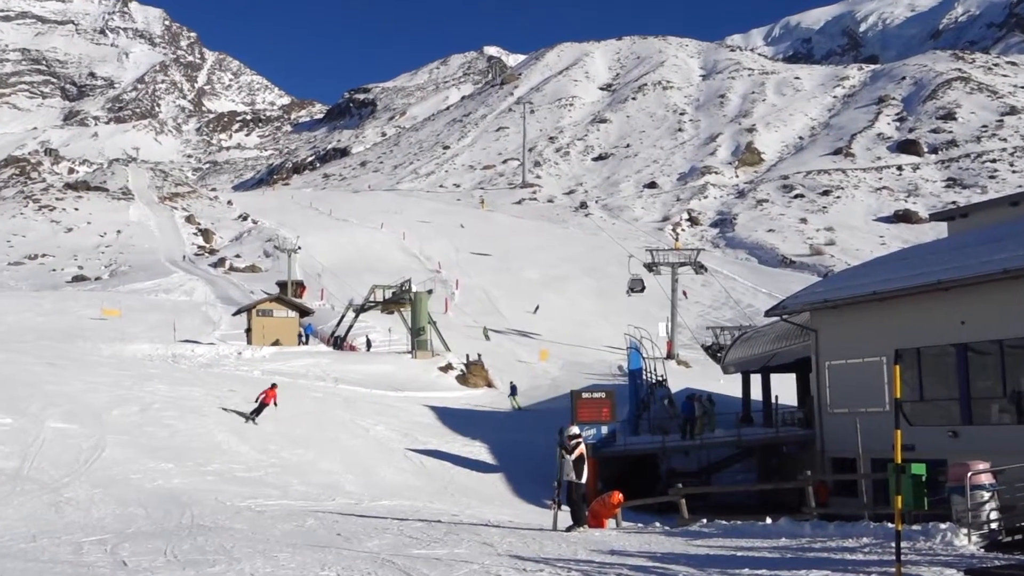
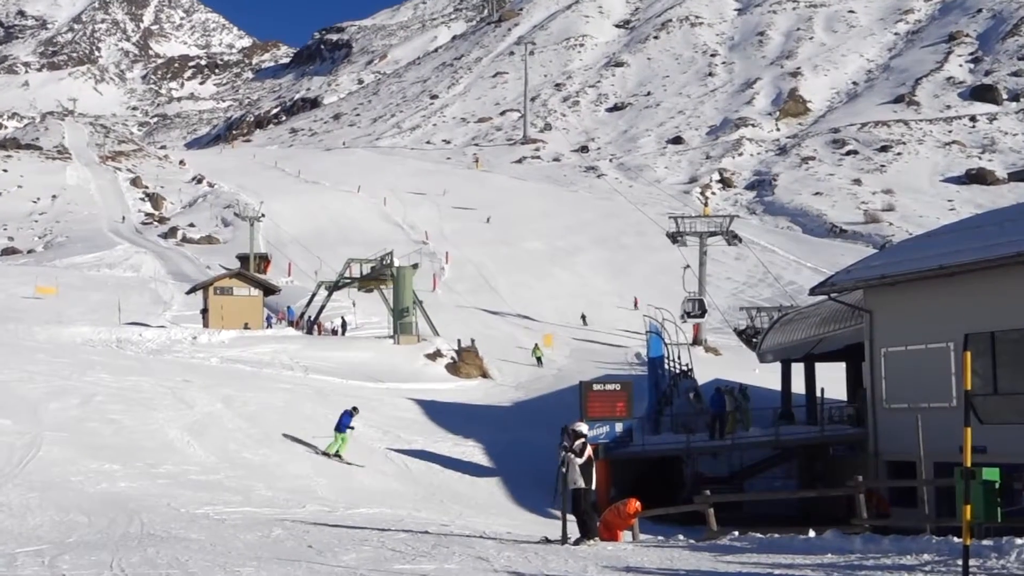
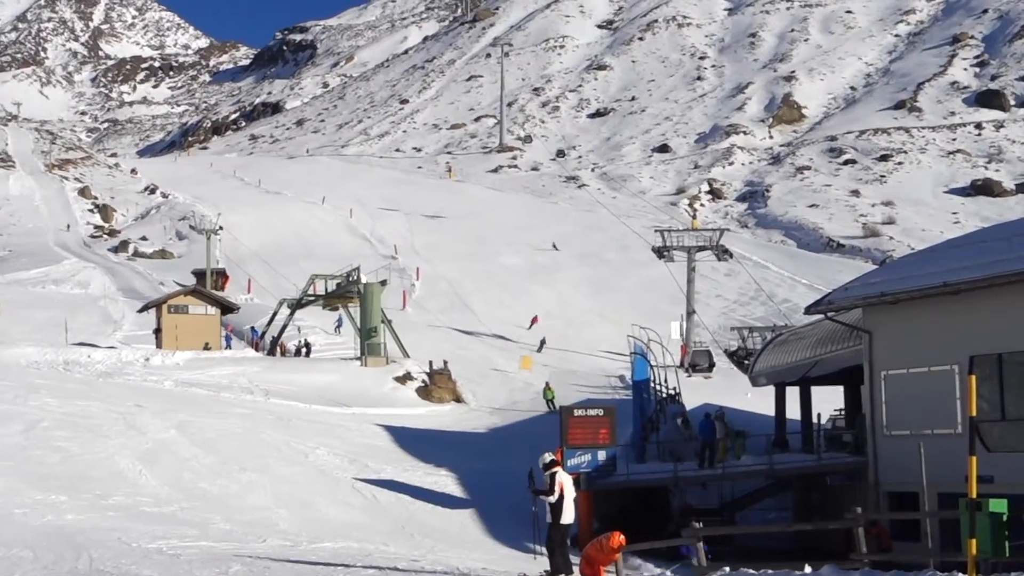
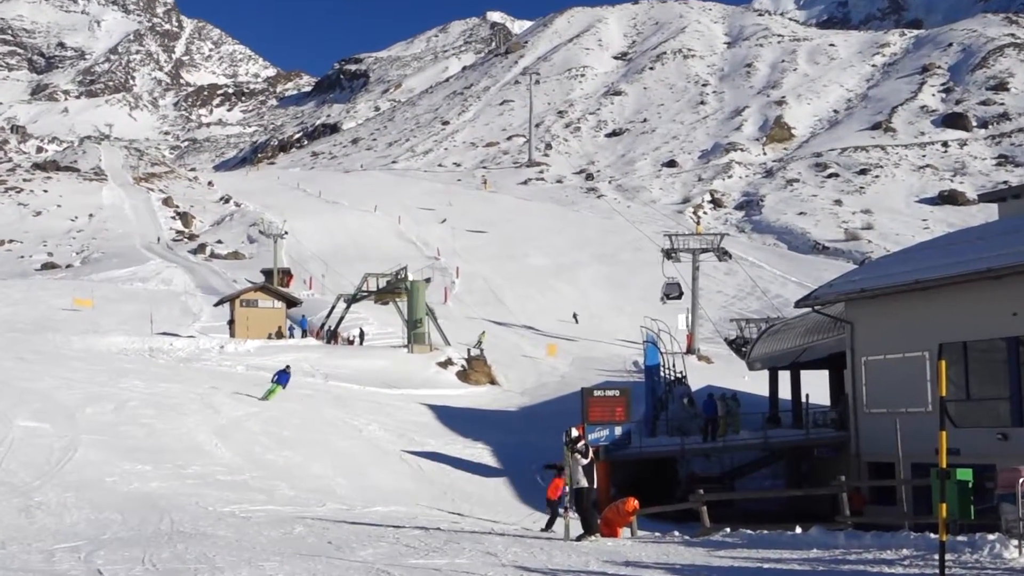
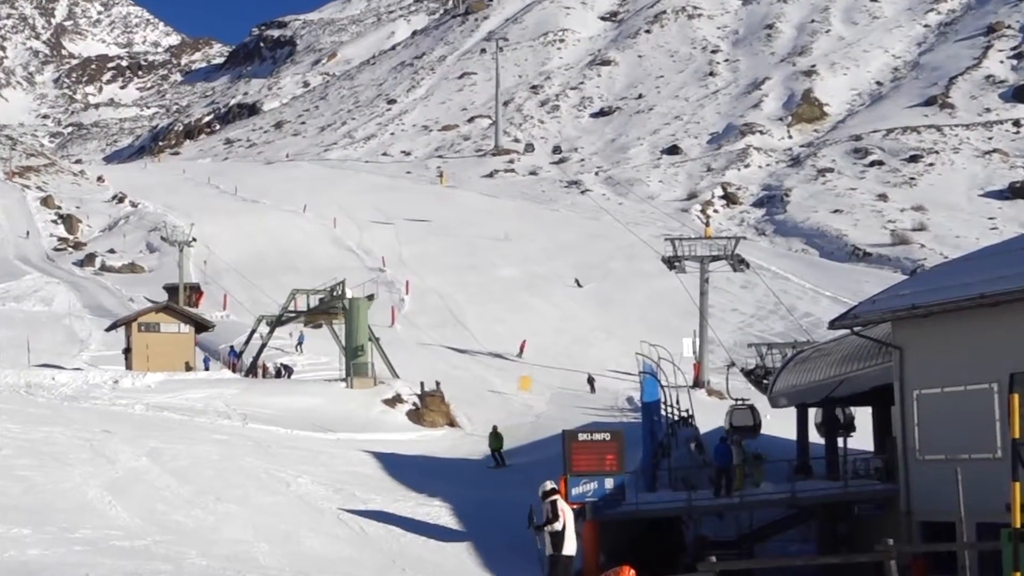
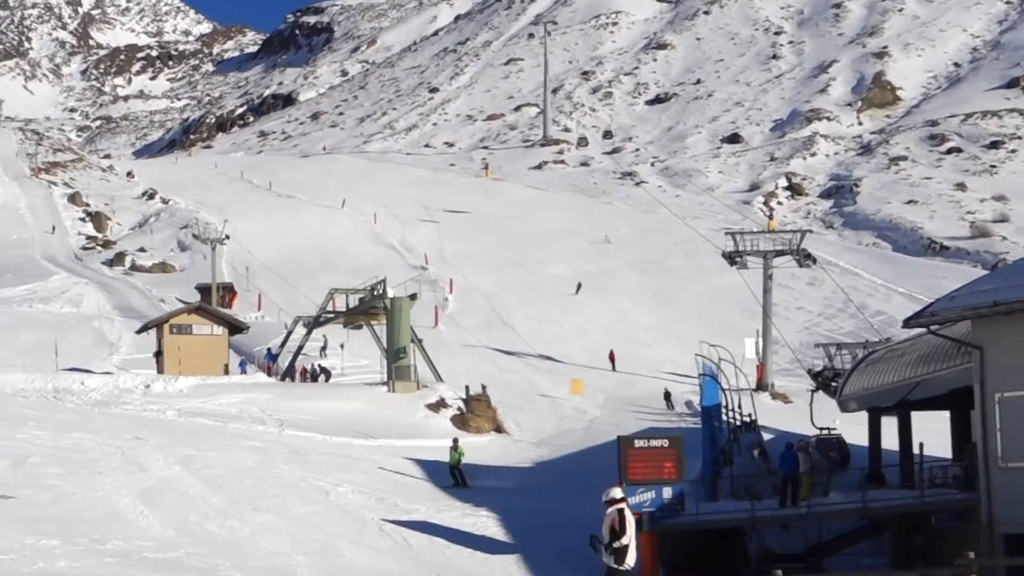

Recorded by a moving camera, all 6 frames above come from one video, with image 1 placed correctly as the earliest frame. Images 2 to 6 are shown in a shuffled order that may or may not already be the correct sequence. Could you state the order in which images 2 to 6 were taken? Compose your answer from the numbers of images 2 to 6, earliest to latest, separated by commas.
4, 2, 3, 5, 6
